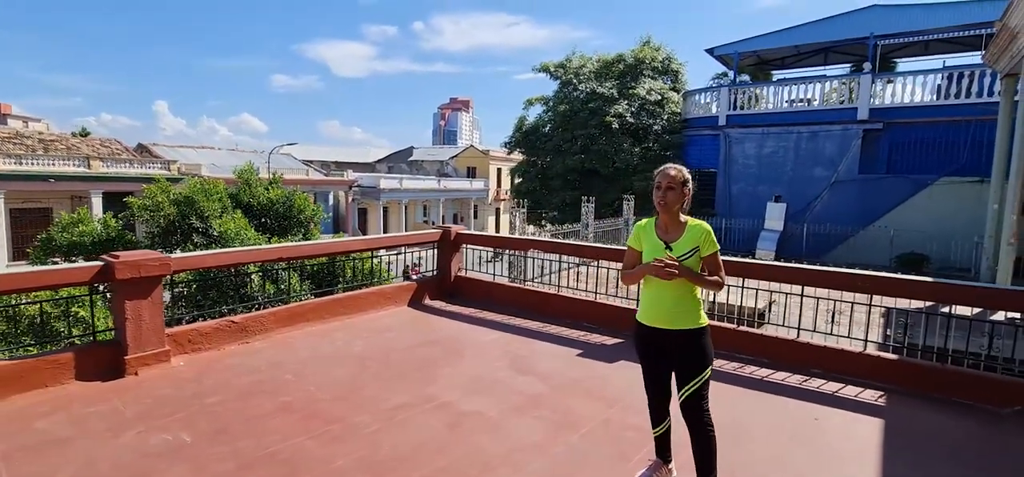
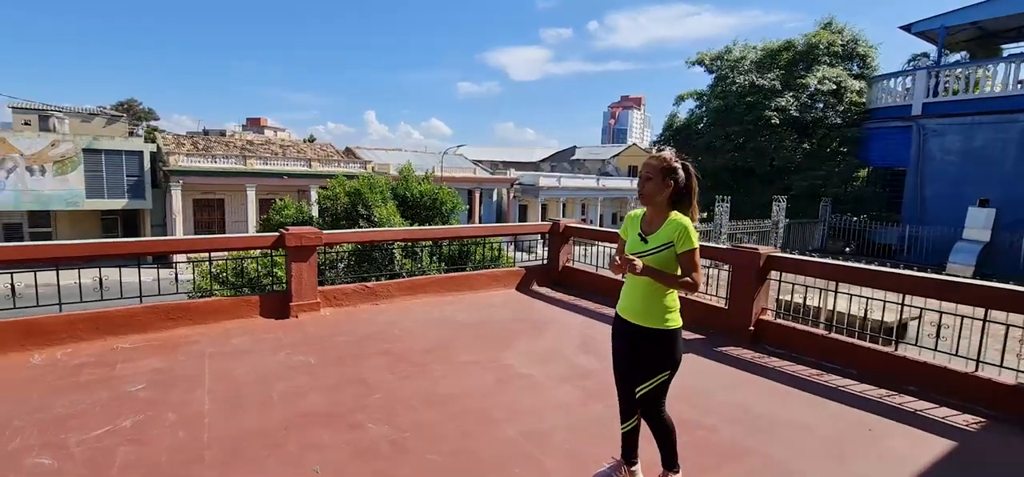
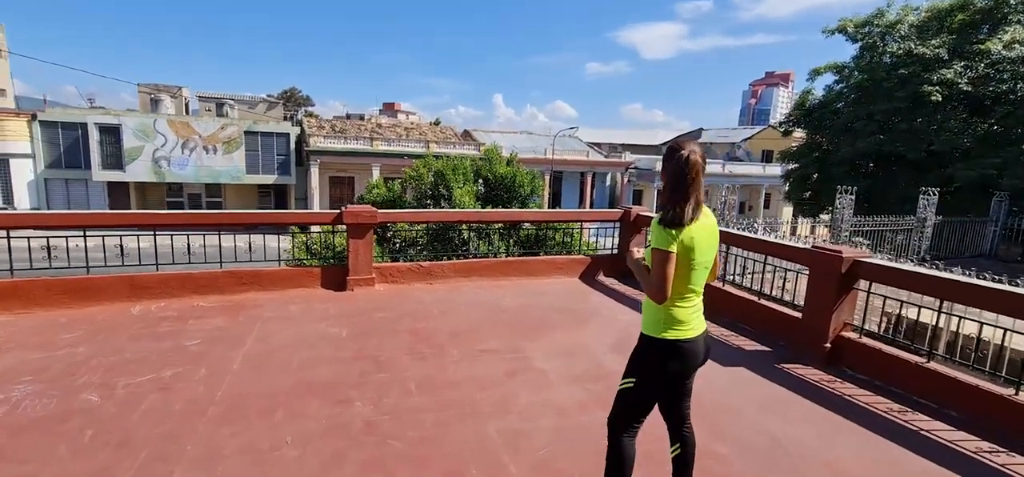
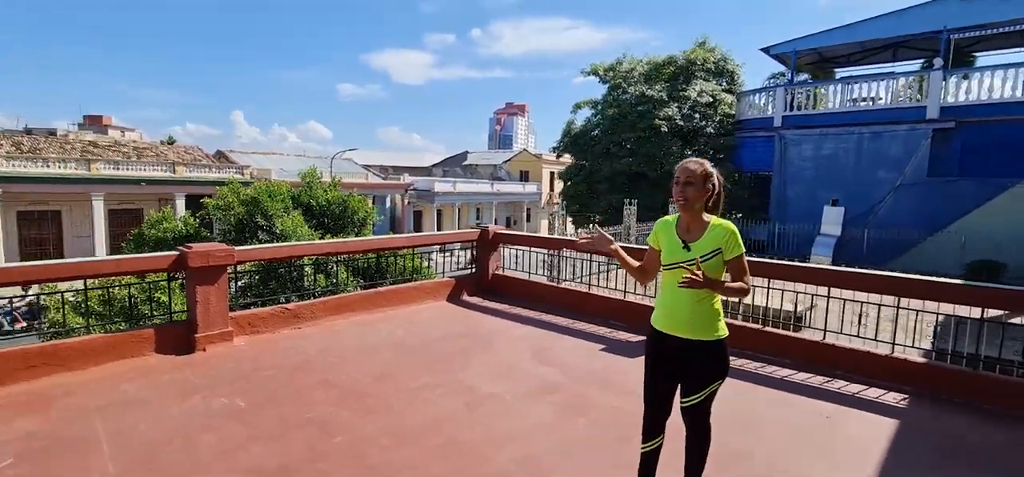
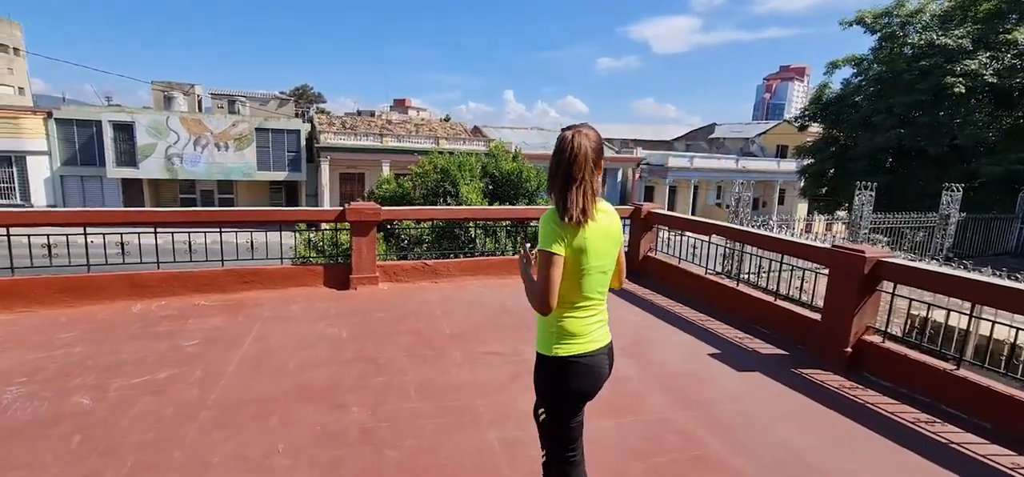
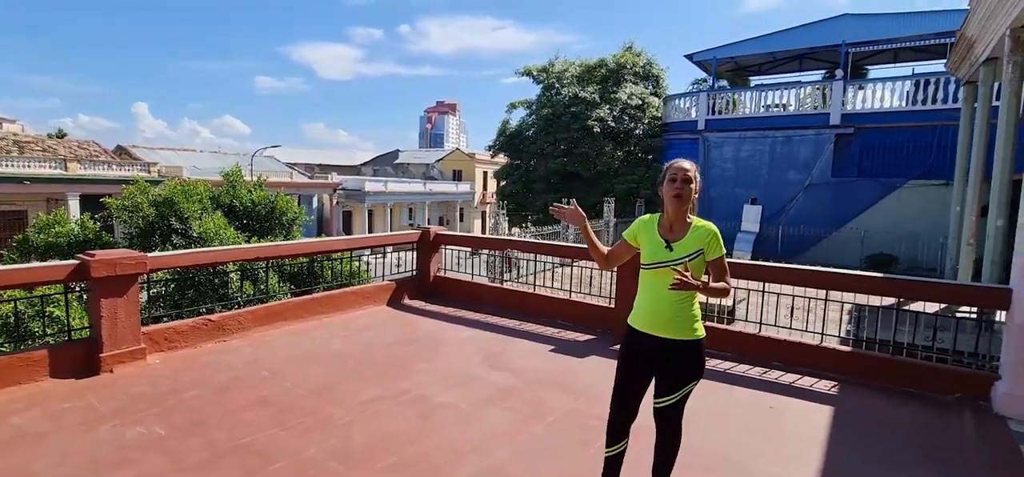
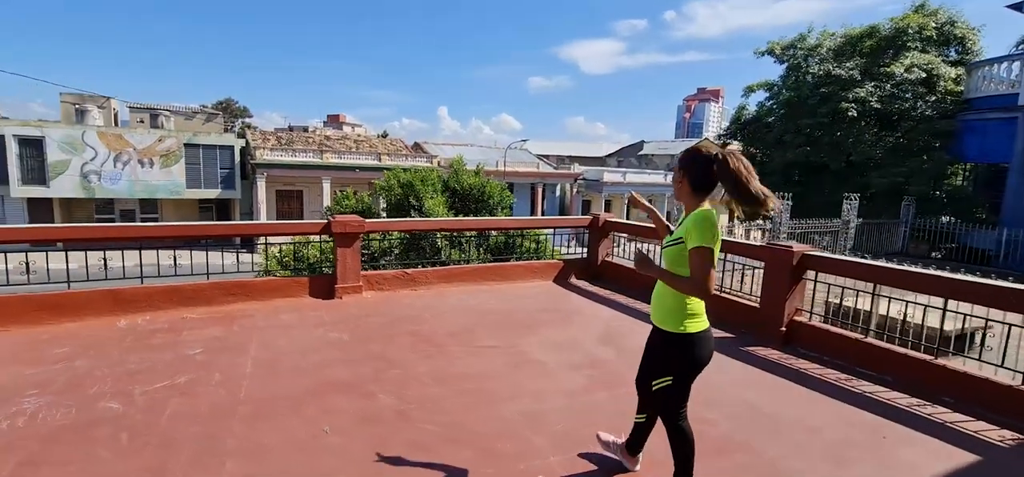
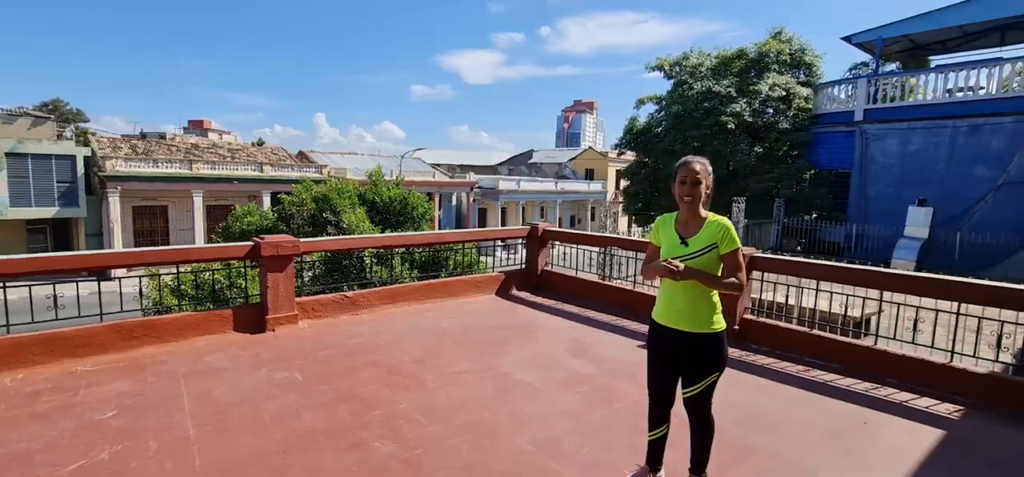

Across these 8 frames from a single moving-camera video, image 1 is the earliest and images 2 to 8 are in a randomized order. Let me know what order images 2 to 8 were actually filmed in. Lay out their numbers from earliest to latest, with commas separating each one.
6, 4, 8, 2, 7, 3, 5
